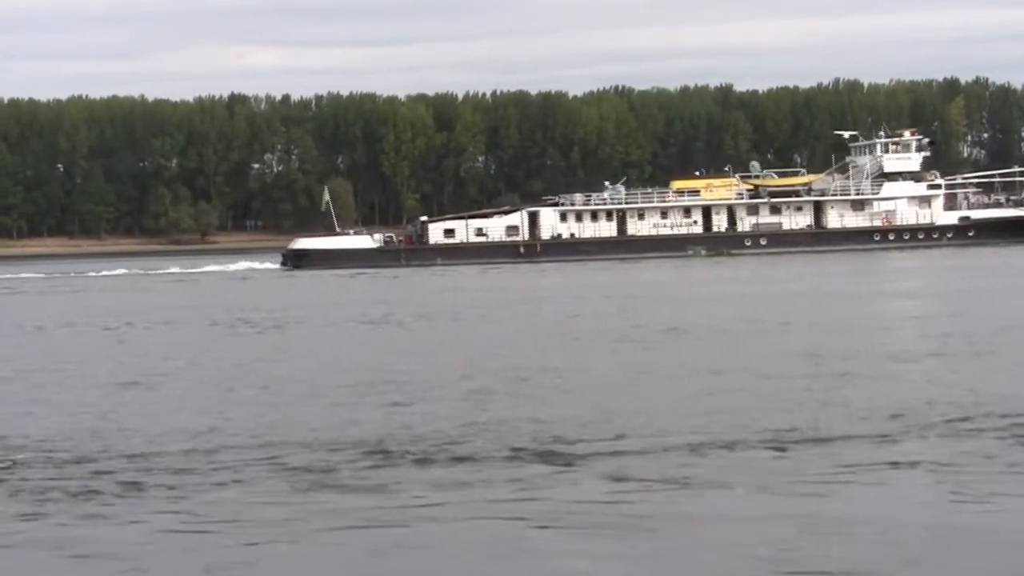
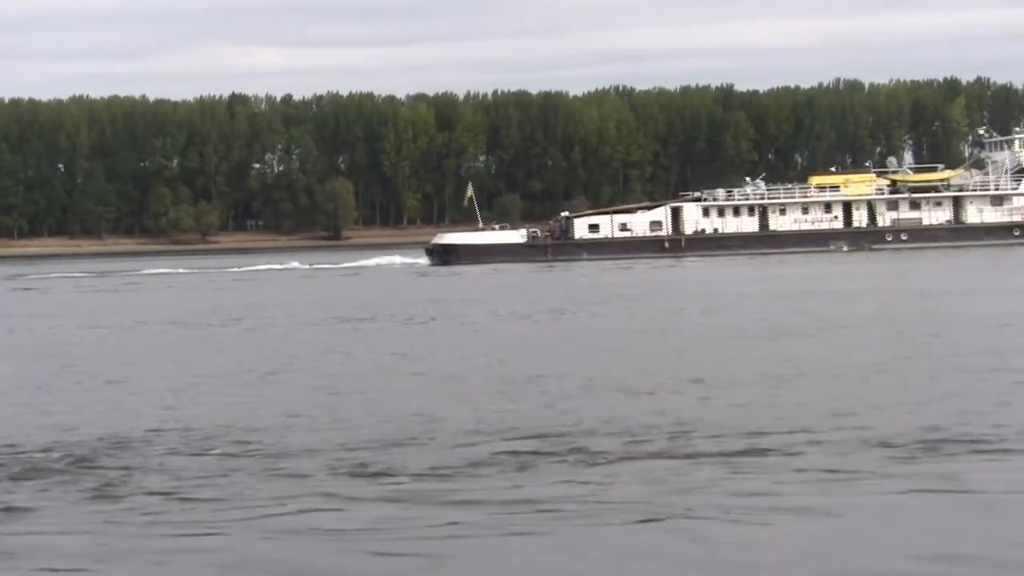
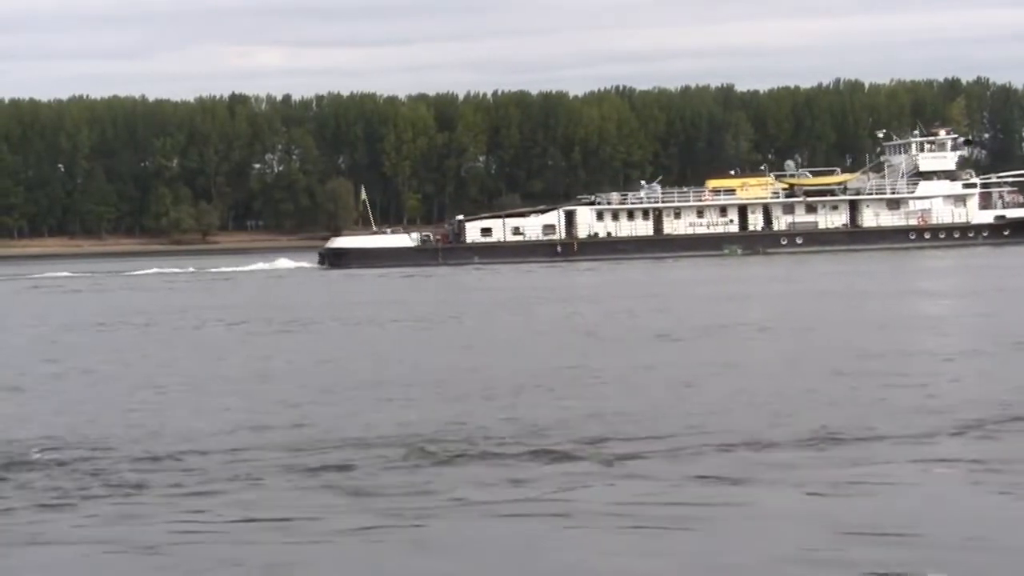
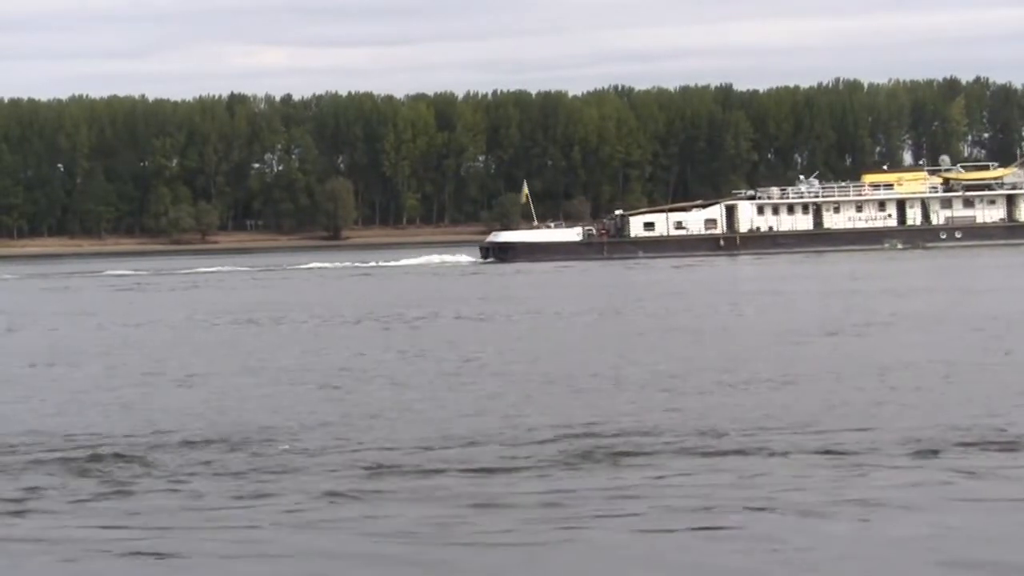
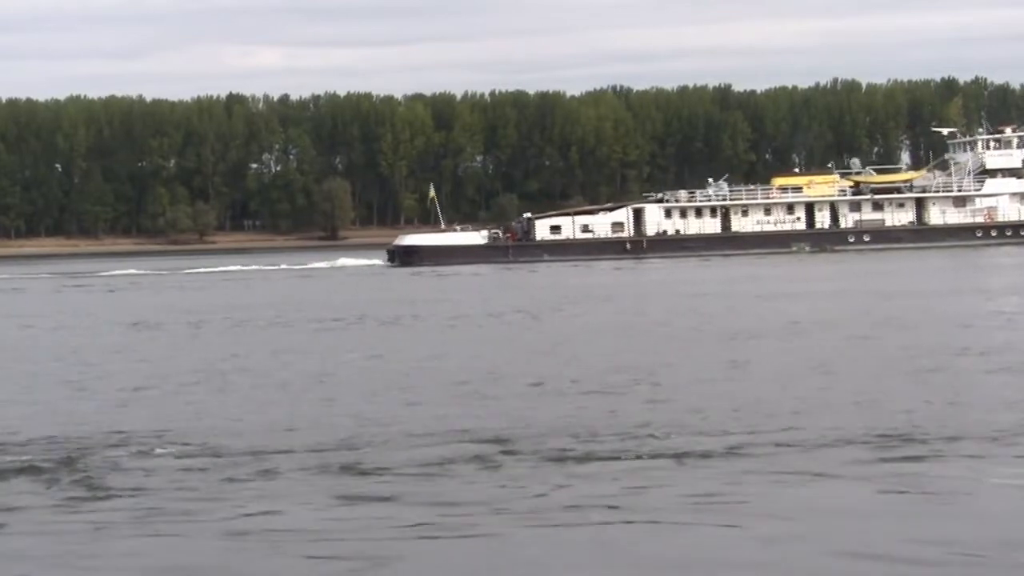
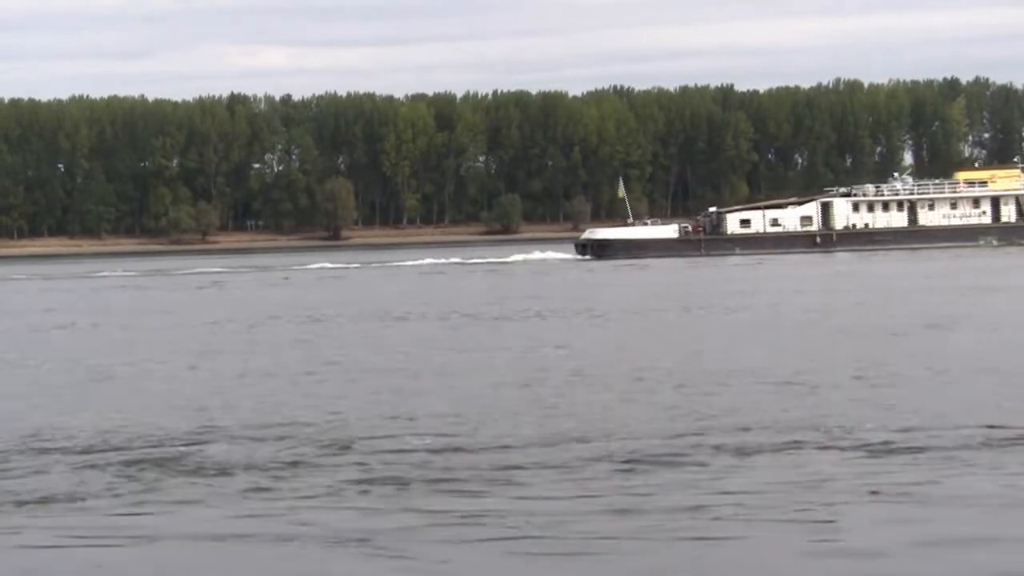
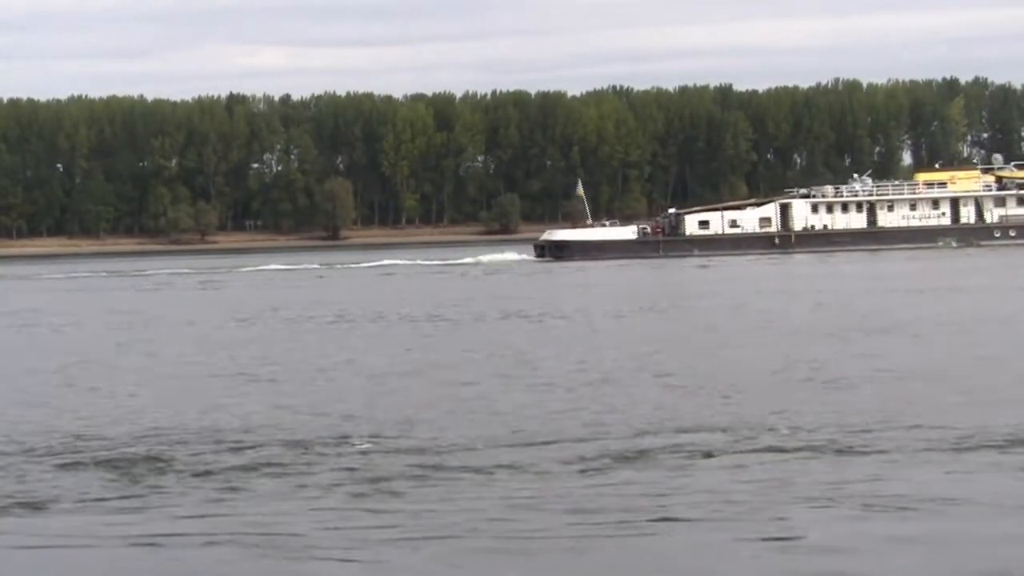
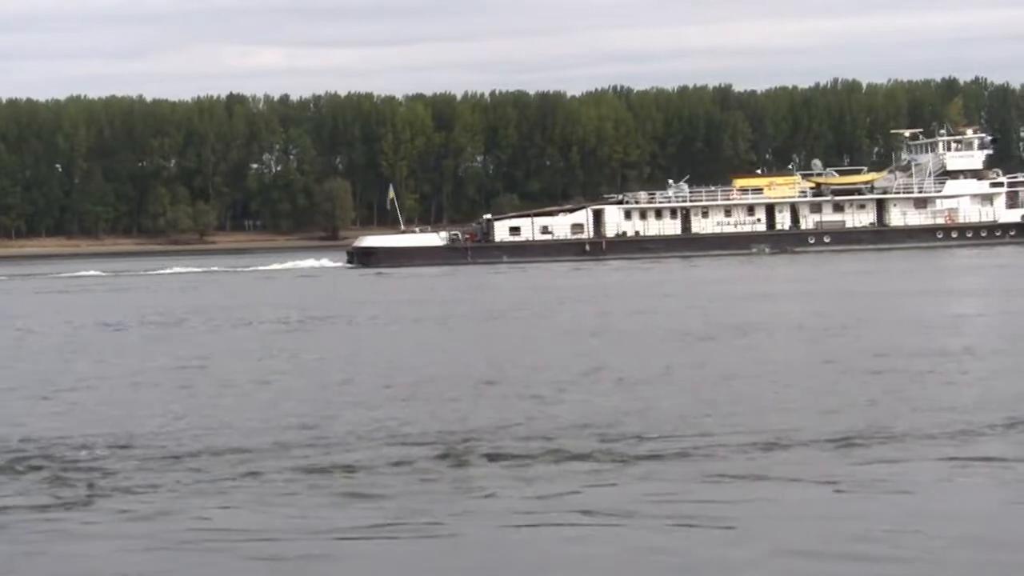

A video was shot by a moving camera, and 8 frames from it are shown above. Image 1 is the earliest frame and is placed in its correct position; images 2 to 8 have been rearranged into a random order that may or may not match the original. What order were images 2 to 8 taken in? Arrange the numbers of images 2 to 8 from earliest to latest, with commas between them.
3, 8, 5, 2, 4, 7, 6
